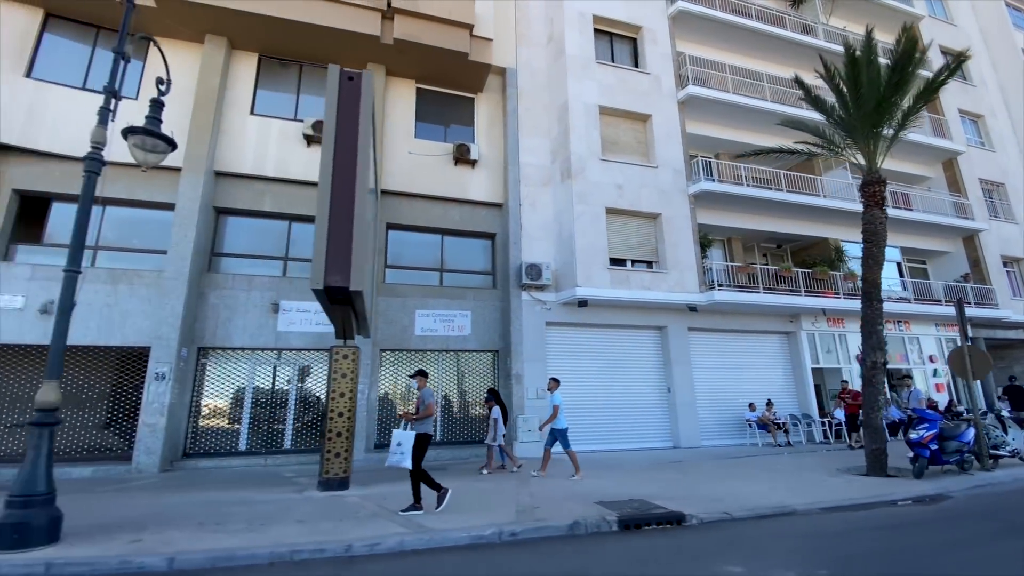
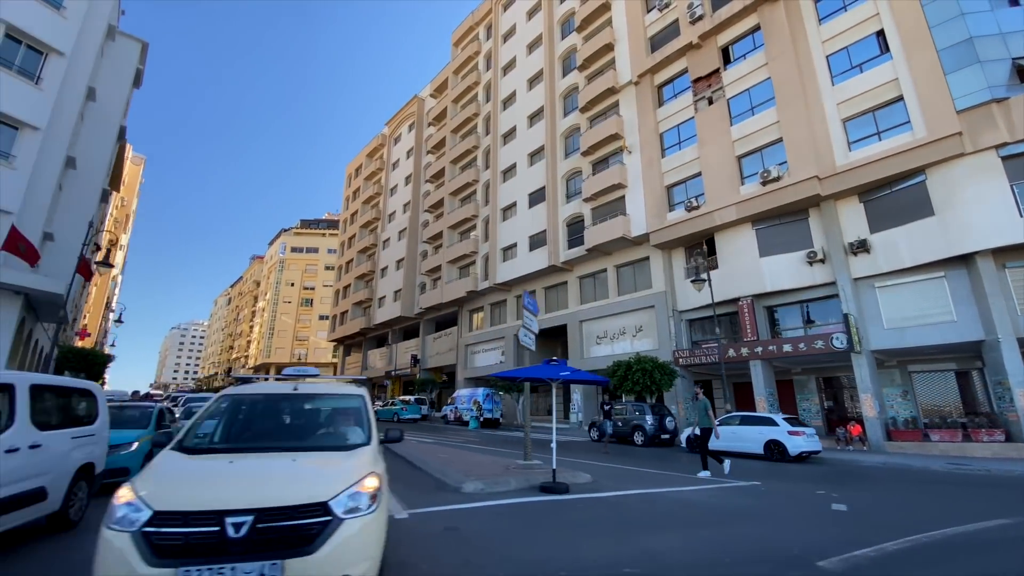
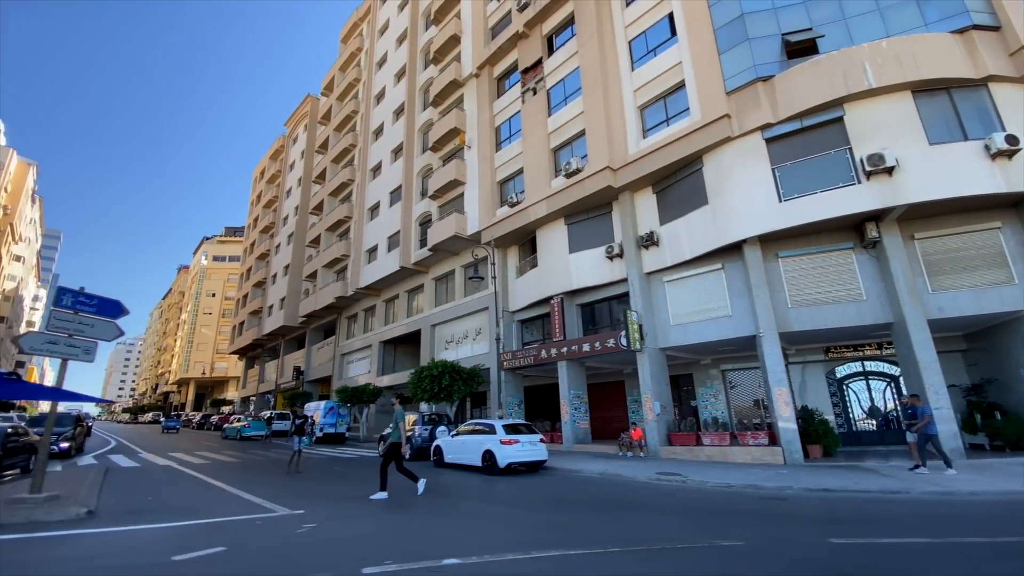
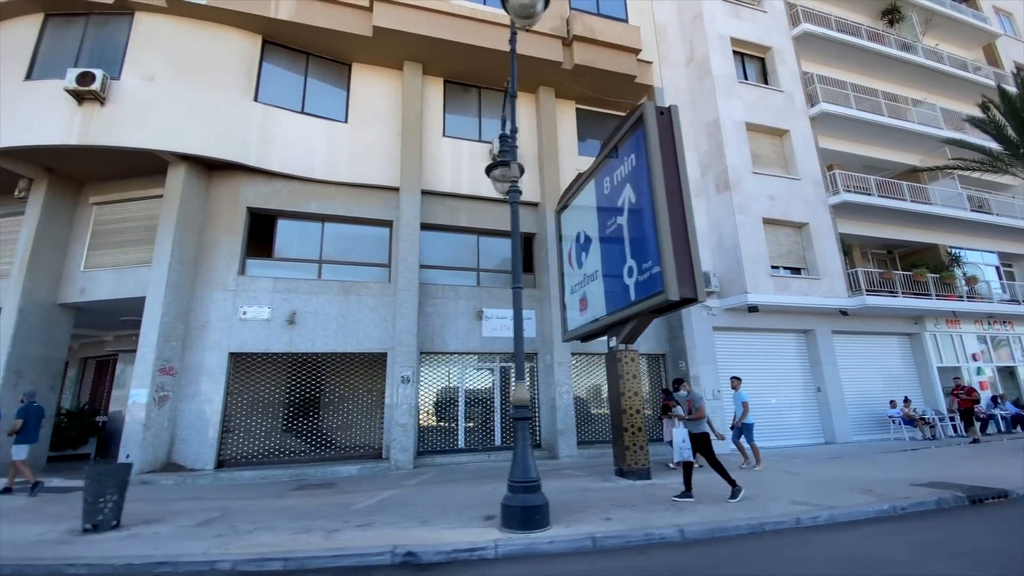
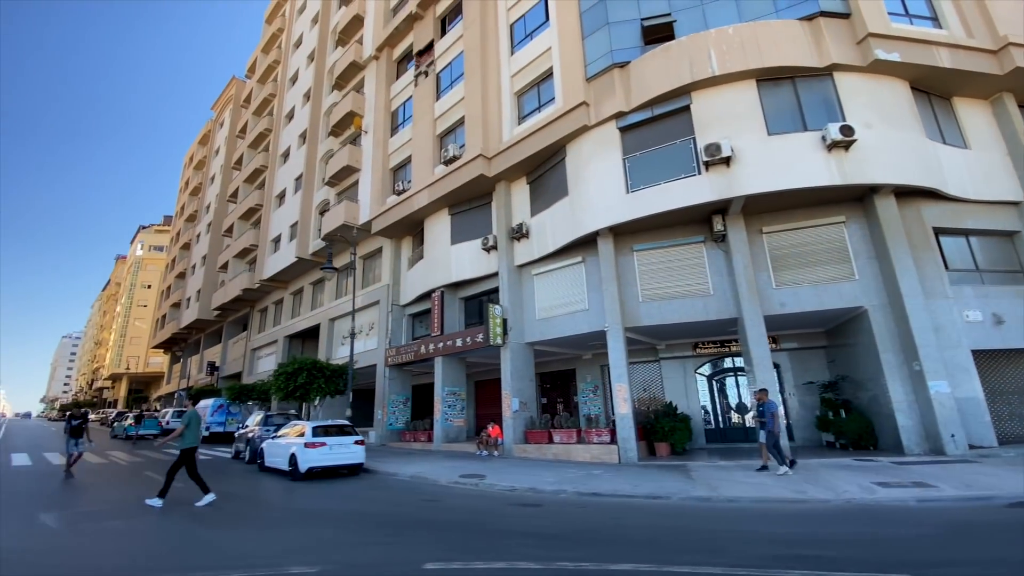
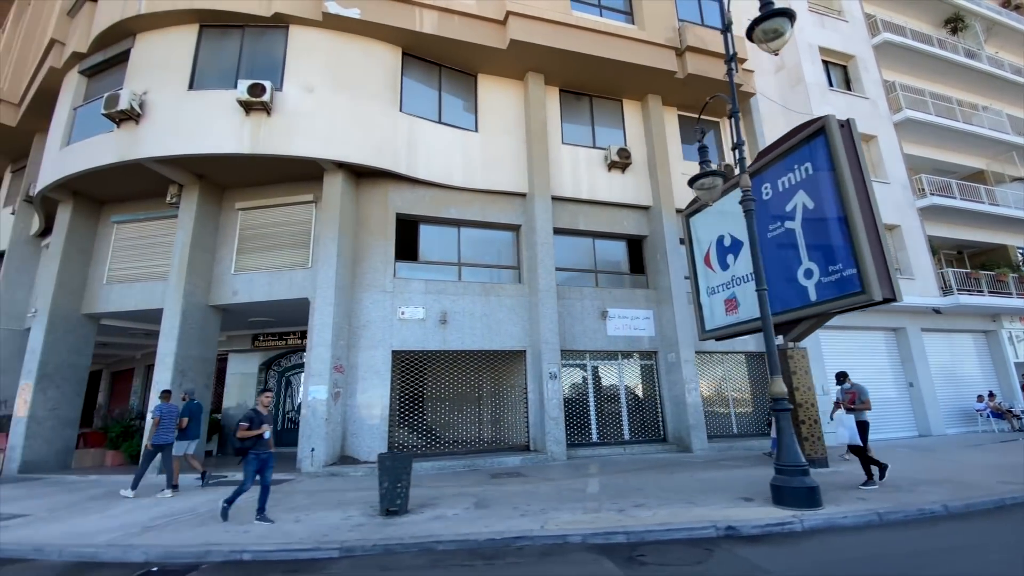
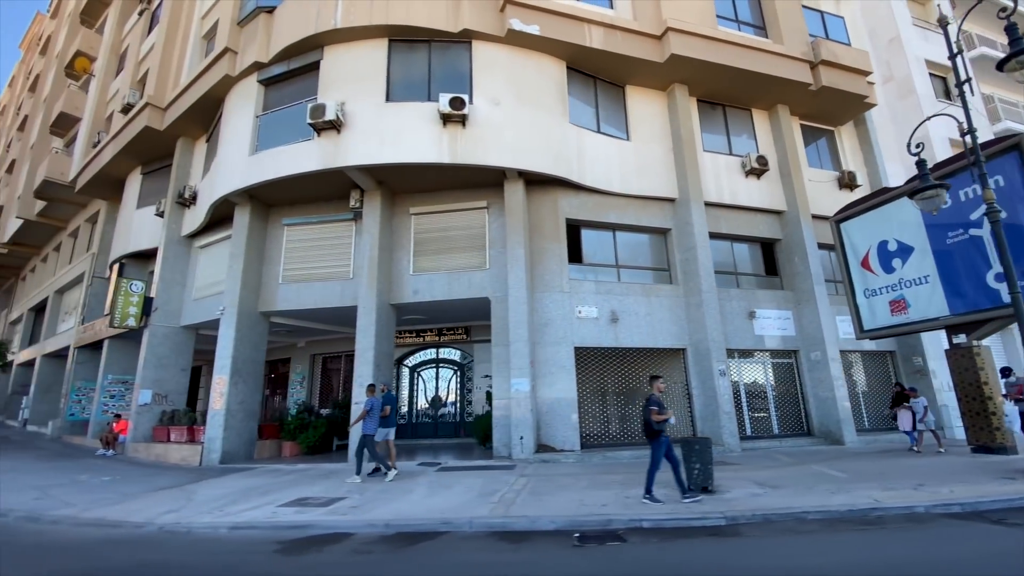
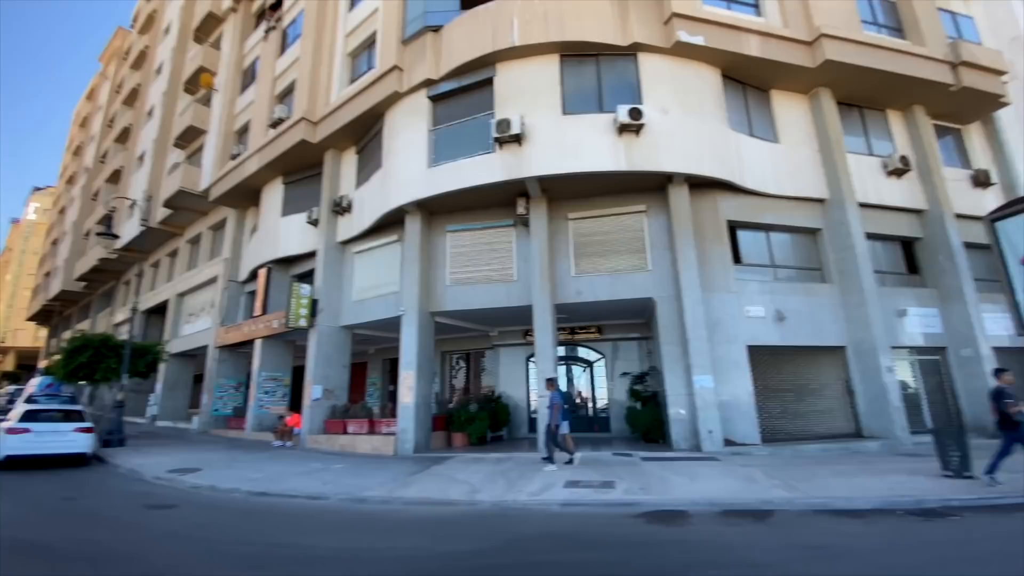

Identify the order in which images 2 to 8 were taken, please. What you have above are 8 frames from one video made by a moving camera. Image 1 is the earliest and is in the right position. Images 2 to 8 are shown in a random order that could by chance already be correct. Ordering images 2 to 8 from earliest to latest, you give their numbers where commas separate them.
4, 6, 7, 8, 5, 3, 2
